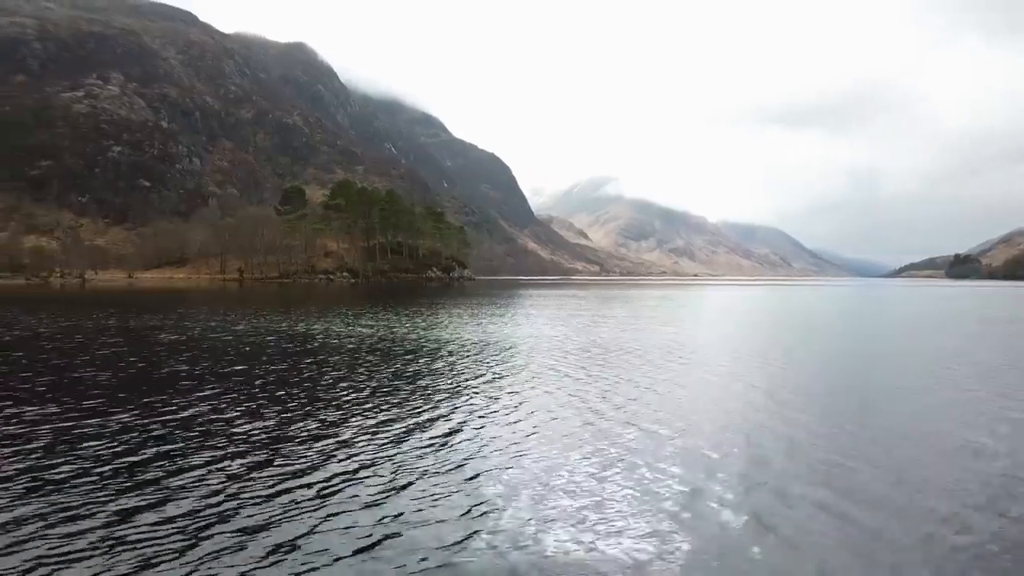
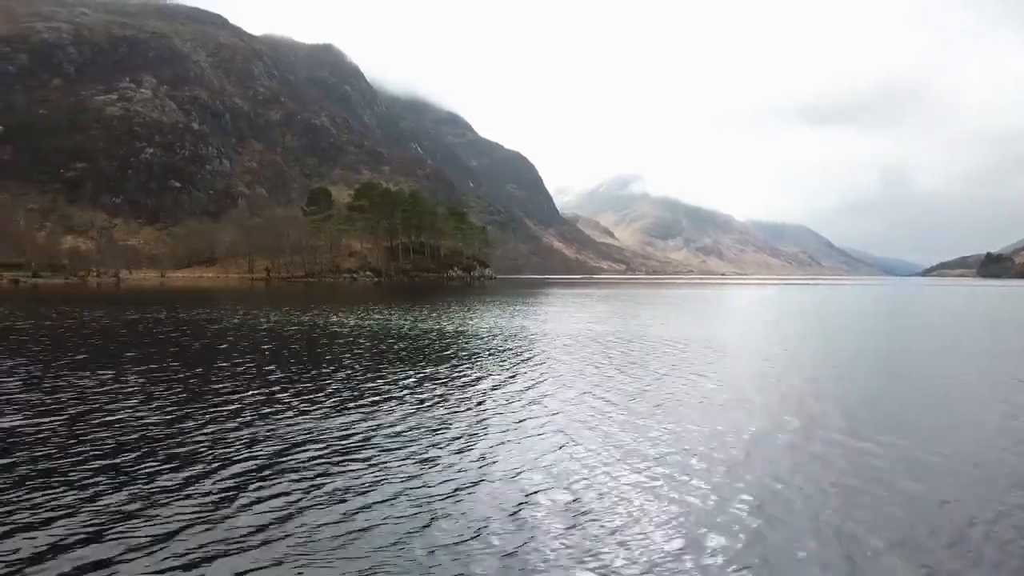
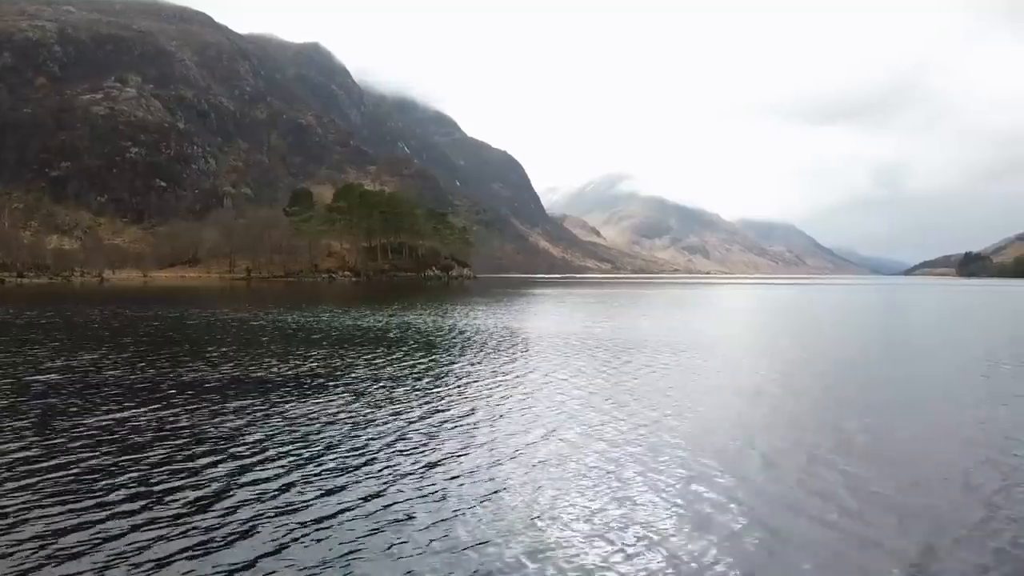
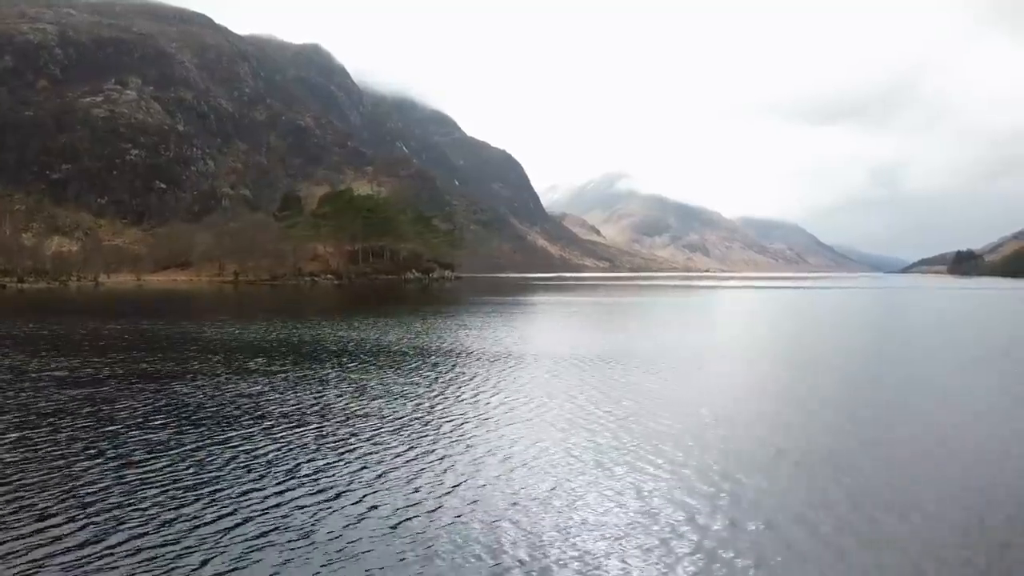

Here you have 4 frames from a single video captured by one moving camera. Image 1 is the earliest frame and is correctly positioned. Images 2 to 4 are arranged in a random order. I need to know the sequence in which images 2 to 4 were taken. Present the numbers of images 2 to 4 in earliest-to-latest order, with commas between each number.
2, 3, 4
